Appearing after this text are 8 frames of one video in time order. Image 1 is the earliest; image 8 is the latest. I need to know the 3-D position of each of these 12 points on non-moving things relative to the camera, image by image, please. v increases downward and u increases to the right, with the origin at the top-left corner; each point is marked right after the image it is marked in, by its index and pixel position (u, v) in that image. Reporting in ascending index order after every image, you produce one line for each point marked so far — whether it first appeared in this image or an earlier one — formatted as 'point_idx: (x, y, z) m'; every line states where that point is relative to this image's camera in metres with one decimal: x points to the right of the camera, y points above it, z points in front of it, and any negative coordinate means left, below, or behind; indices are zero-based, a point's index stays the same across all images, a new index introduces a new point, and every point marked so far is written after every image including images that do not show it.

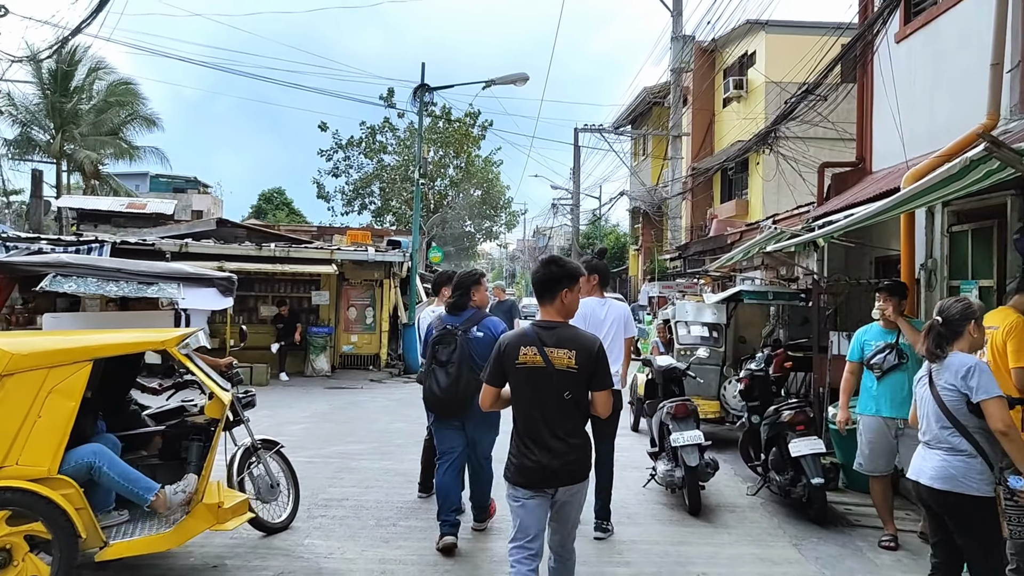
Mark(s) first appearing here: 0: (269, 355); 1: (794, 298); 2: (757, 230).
0: (-4.0, -1.1, +14.4) m
1: (+2.8, -0.1, +8.5) m
2: (+3.5, +0.8, +12.4) m
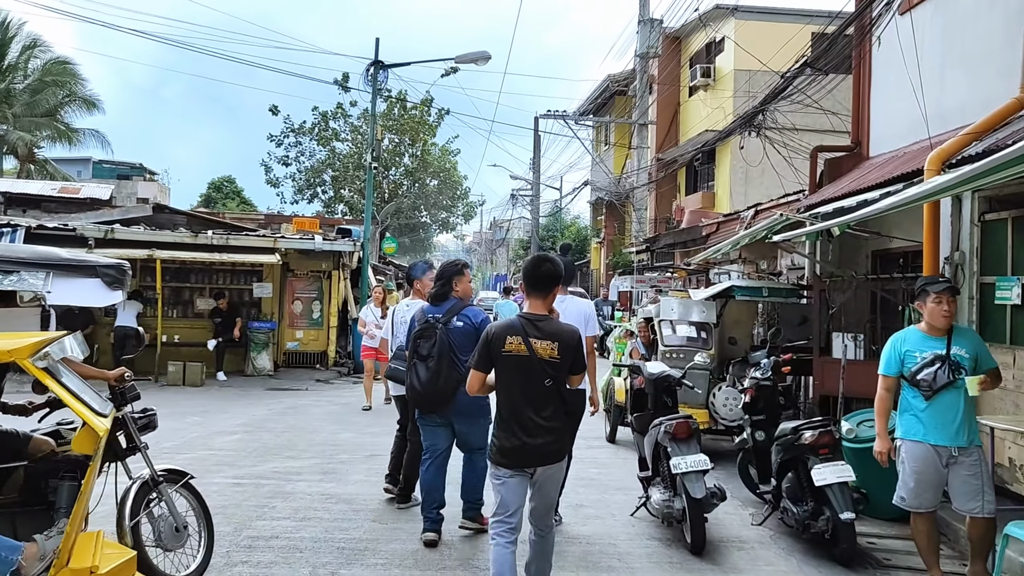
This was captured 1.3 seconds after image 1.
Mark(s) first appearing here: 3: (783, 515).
0: (-4.6, -1.0, +13.2) m
1: (+2.5, -0.1, +7.7) m
2: (+3.0, +0.9, +11.6) m
3: (+1.6, -1.3, +5.1) m
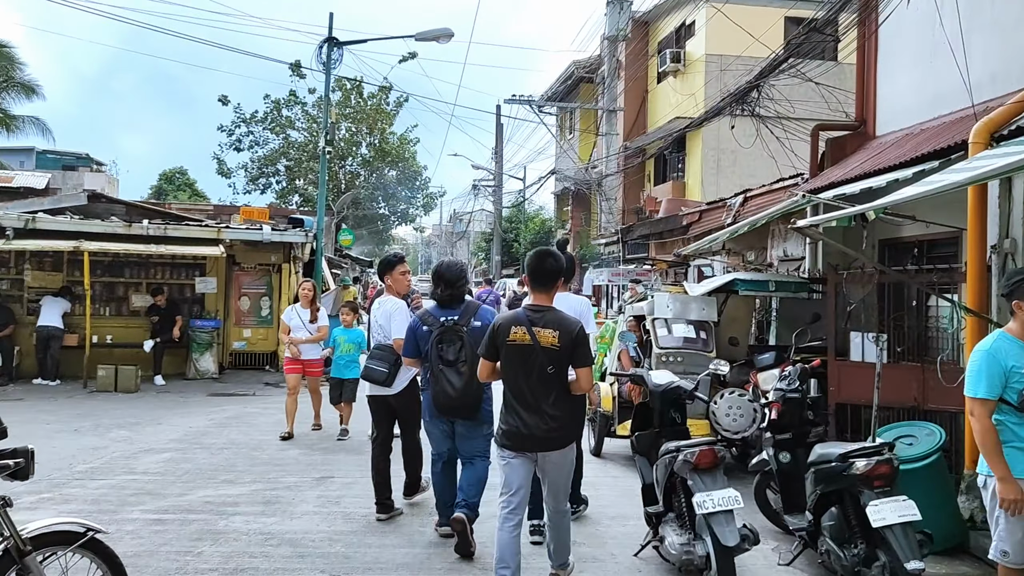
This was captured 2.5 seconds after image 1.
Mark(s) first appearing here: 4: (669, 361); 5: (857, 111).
0: (-5.1, -0.9, +12.0) m
1: (+2.3, 0.0, +6.8) m
2: (+2.6, +1.0, +10.7) m
3: (+1.5, -1.3, +4.2) m
4: (+1.2, -0.5, +6.4) m
5: (+3.3, +1.7, +8.4) m
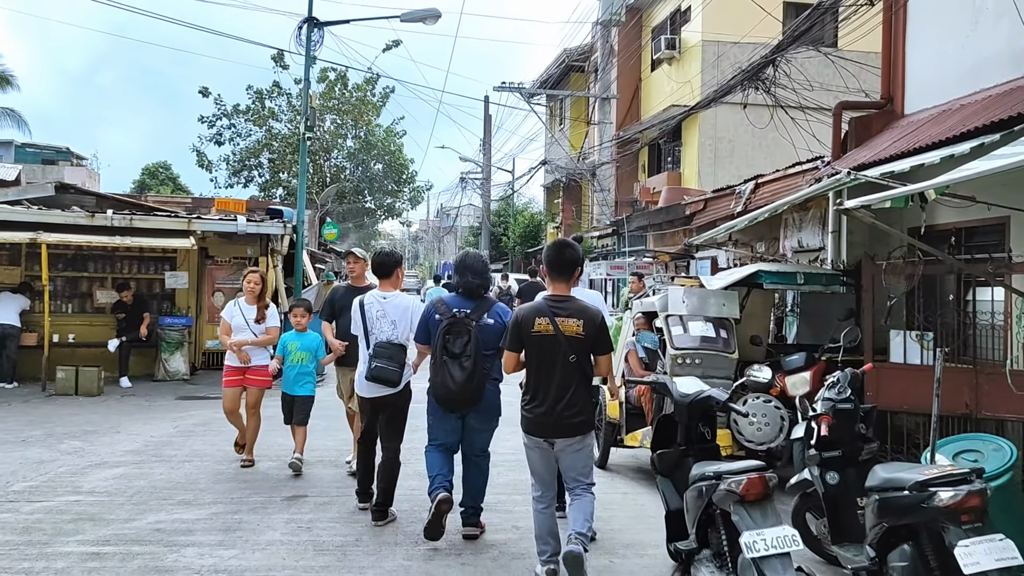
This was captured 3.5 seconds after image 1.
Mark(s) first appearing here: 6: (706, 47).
0: (-5.2, -0.8, +11.2) m
1: (+2.2, 0.0, +6.1) m
2: (+2.5, +1.1, +10.0) m
3: (+1.5, -1.3, +3.5) m
4: (+1.1, -0.5, +5.7) m
5: (+3.3, +1.8, +7.7) m
6: (+4.2, +5.1, +18.6) m
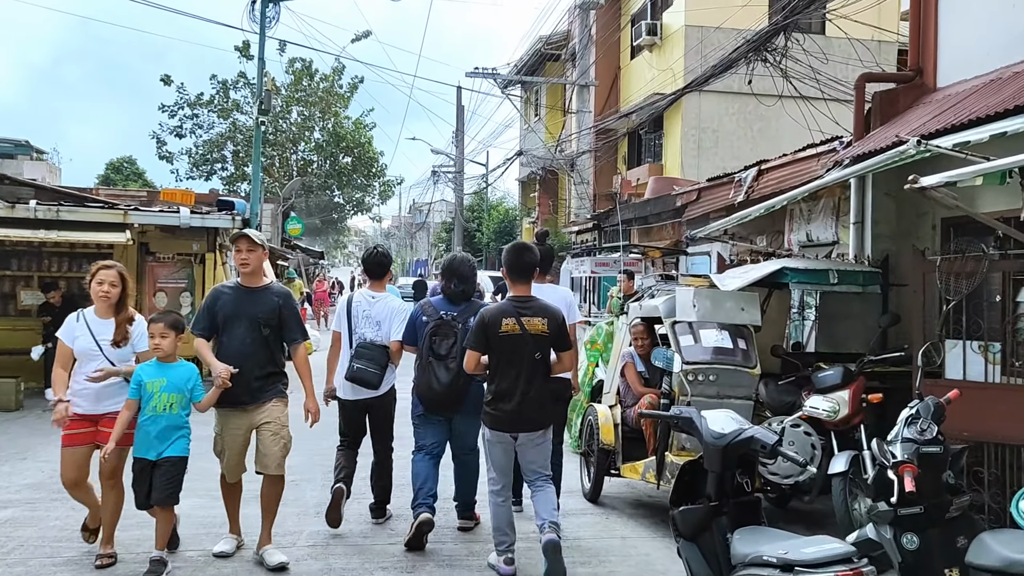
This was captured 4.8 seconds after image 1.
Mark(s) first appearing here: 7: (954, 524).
0: (-5.5, -0.8, +10.0) m
1: (+2.1, 0.0, +5.1) m
2: (+2.2, +1.1, +9.1) m
3: (+1.4, -1.3, +2.5) m
4: (+1.0, -0.5, +4.7) m
5: (+3.1, +1.8, +6.7) m
6: (+3.6, +5.2, +17.7) m
7: (+1.6, -0.8, +3.1) m
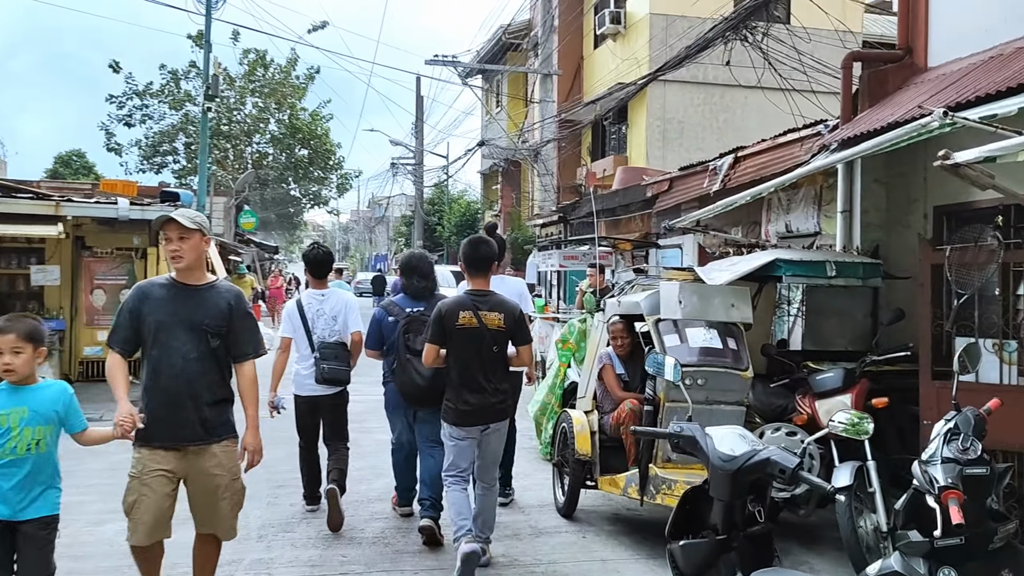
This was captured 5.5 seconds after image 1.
0: (-5.9, -0.8, +9.2) m
1: (+1.9, +0.1, +4.7) m
2: (+1.9, +1.1, +8.6) m
3: (+1.4, -1.3, +2.0) m
4: (+0.8, -0.5, +4.2) m
5: (+2.8, +1.8, +6.3) m
6: (+2.8, +5.3, +17.3) m
7: (+1.5, -0.8, +2.7) m
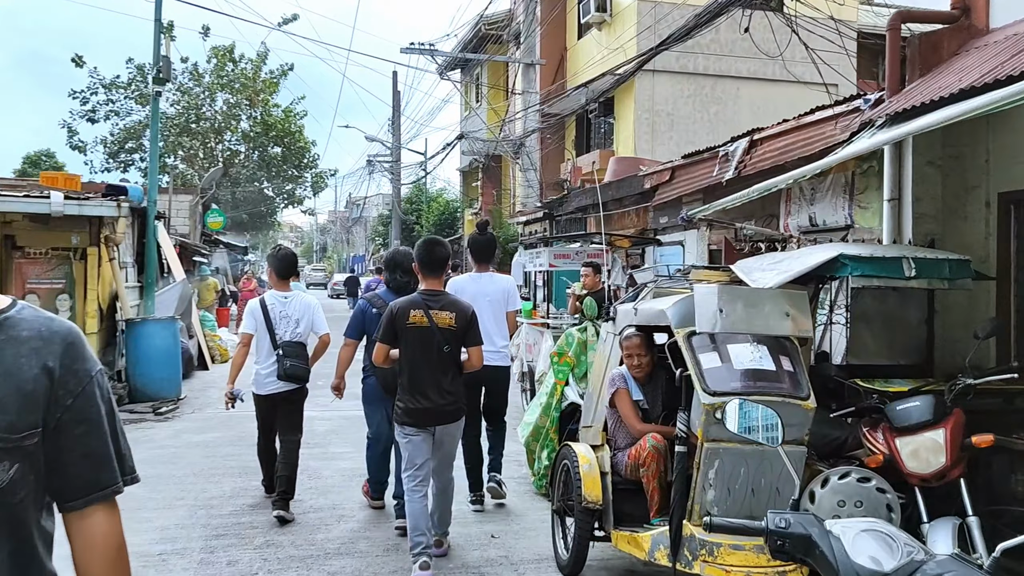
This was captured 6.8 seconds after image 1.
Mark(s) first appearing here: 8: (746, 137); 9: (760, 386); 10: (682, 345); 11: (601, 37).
0: (-6.0, -0.9, +8.1) m
1: (+1.9, +0.1, +3.7) m
2: (+1.7, +1.1, +7.7) m
3: (+1.4, -1.3, +1.1) m
4: (+0.8, -0.5, +3.3) m
5: (+2.7, +1.8, +5.4) m
6: (+2.5, +5.3, +16.3) m
7: (+1.5, -0.8, +1.7) m
8: (+1.9, +1.2, +7.0) m
9: (+0.9, -0.4, +3.3) m
10: (+0.7, -0.2, +3.5) m
11: (+1.8, +5.2, +17.7) m
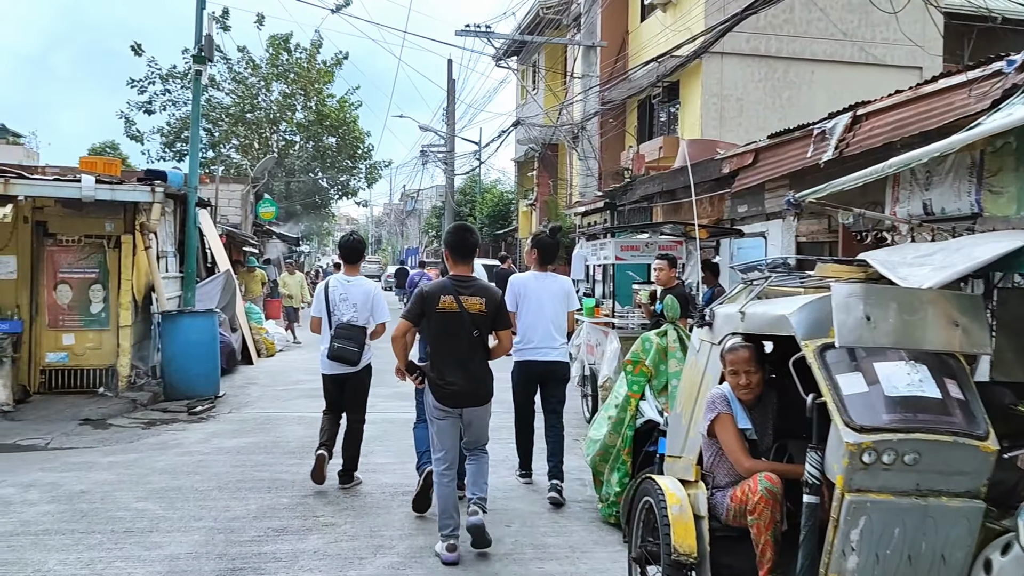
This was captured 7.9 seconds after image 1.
0: (-5.5, -0.8, +7.7) m
1: (+2.1, +0.1, +2.8) m
2: (+2.2, +1.1, +6.8) m
3: (+1.5, -1.3, +0.2) m
4: (+1.0, -0.5, +2.4) m
5: (+3.1, +1.8, +4.4) m
6: (+3.5, +5.4, +15.3) m
7: (+1.6, -0.9, +0.9) m
8: (+2.4, +1.2, +6.1) m
9: (+1.2, -0.4, +2.5) m
10: (+0.9, -0.2, +2.7) m
11: (+3.0, +5.3, +16.8) m
